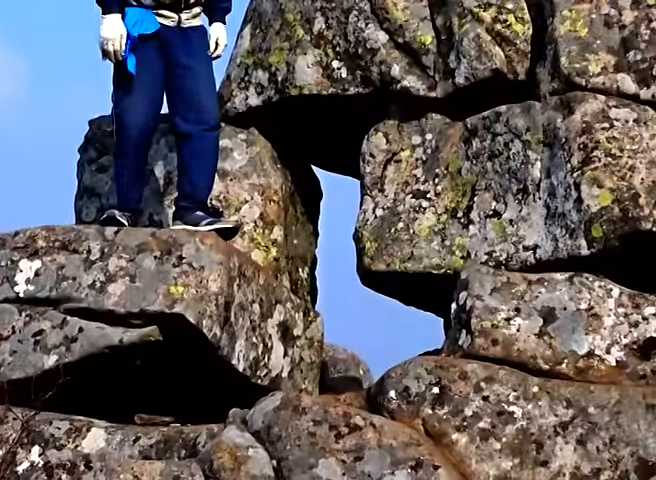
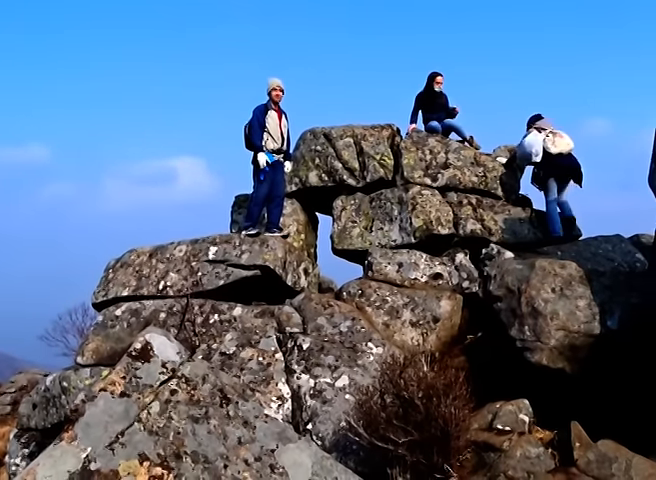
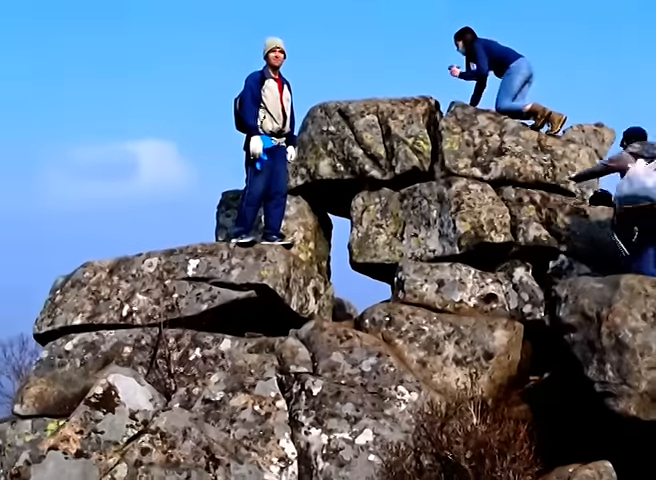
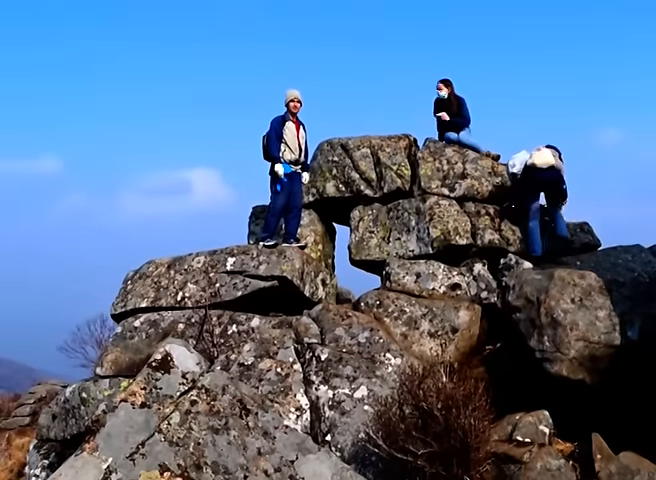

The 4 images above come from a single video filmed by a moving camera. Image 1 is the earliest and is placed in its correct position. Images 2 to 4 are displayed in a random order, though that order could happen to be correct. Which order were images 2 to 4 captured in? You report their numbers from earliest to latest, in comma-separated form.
3, 4, 2
